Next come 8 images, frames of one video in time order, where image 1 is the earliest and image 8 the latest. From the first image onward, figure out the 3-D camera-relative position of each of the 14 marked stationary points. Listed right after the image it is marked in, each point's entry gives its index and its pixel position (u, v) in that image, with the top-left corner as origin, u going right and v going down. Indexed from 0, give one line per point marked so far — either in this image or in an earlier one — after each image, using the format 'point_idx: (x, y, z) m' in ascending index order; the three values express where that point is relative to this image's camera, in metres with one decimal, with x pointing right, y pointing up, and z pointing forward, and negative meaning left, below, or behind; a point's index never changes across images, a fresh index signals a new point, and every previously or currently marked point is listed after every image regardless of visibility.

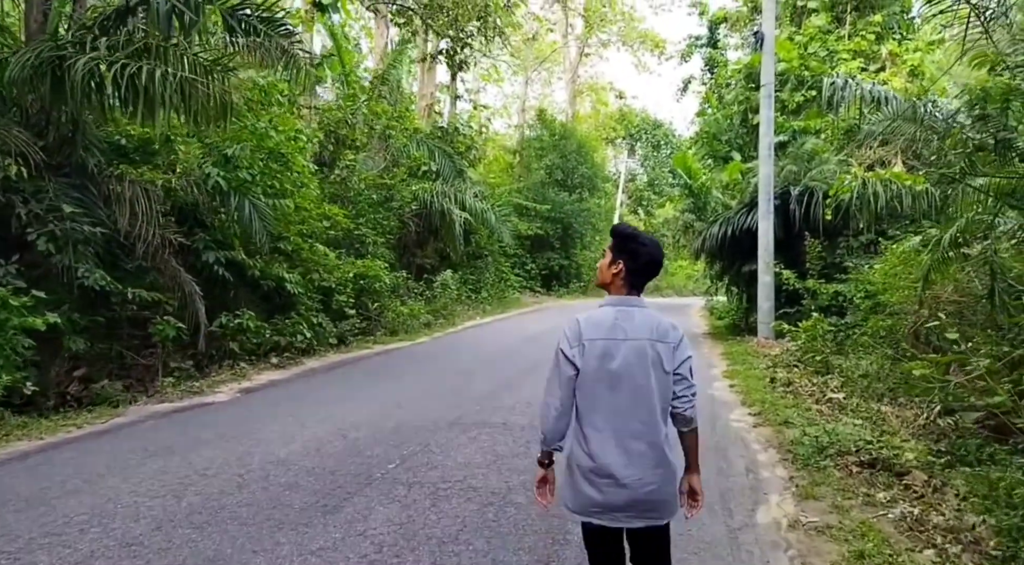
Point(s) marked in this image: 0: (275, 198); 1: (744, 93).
0: (-3.2, +1.2, +10.0) m
1: (+5.6, +4.5, +17.7) m
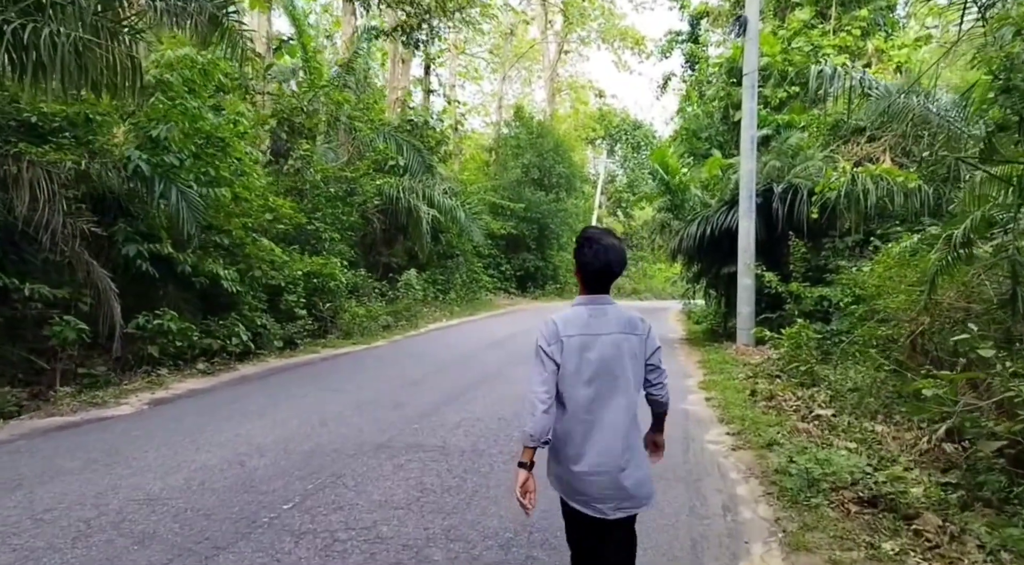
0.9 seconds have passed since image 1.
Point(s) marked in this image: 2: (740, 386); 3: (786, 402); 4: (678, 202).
0: (-3.7, +1.2, +9.1) m
1: (+4.9, +4.5, +17.0) m
2: (+2.5, -1.2, +8.2) m
3: (+2.6, -1.2, +7.1) m
4: (+3.2, +1.6, +14.0) m
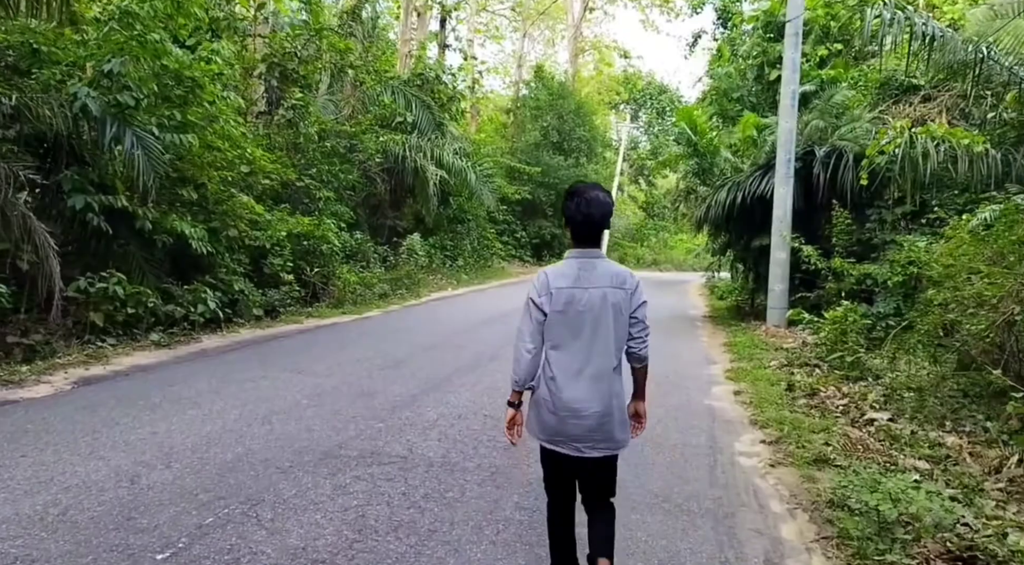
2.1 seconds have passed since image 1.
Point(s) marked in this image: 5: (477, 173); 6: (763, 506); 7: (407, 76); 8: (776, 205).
0: (-3.7, +1.7, +8.0) m
1: (+5.3, +5.0, +15.6) m
2: (+2.5, -0.9, +7.1) m
3: (+2.6, -1.0, +6.0) m
4: (+3.4, +2.0, +12.8) m
5: (-0.9, +2.8, +19.0) m
6: (+1.3, -1.1, +3.7) m
7: (-2.7, +5.3, +18.6) m
8: (+3.7, +1.1, +10.3) m
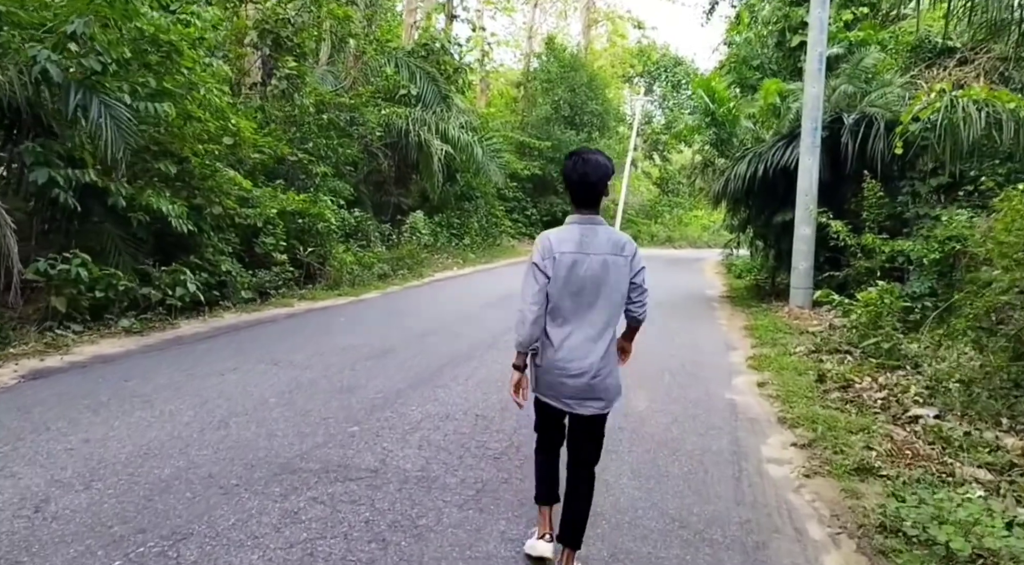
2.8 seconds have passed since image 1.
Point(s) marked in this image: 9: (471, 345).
0: (-3.7, +1.8, +7.4) m
1: (+5.4, +5.5, +14.8) m
2: (+2.5, -0.7, +6.4) m
3: (+2.6, -0.8, +5.3) m
4: (+3.5, +2.4, +12.0) m
5: (-0.7, +3.4, +18.3) m
6: (+1.2, -1.1, +3.1) m
7: (-2.5, +5.8, +17.9) m
8: (+3.8, +1.4, +9.6) m
9: (-0.4, -0.5, +6.5) m
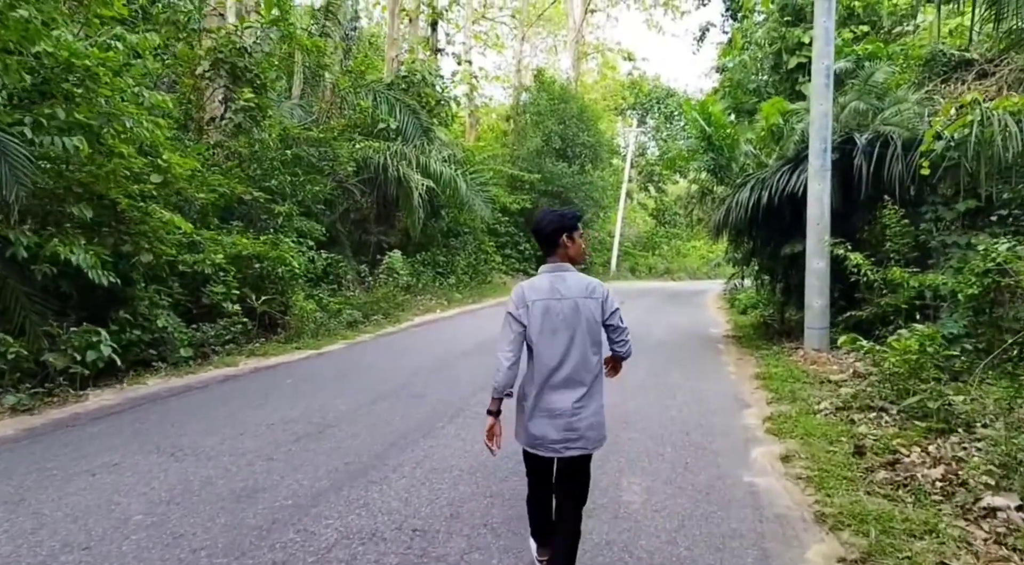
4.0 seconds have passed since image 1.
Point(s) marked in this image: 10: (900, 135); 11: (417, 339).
0: (-3.9, +1.3, +6.4) m
1: (+5.0, +4.8, +13.9) m
2: (+2.3, -1.1, +5.3) m
3: (+2.4, -1.1, +4.2) m
4: (+3.2, +1.8, +11.0) m
5: (-1.0, +2.4, +17.4) m
6: (+1.0, -1.3, +2.0) m
7: (-2.9, +4.8, +17.1) m
8: (+3.5, +0.9, +8.6) m
9: (-0.6, -1.0, +5.4) m
10: (+4.5, +1.7, +8.6) m
11: (-1.3, -0.8, +10.1) m
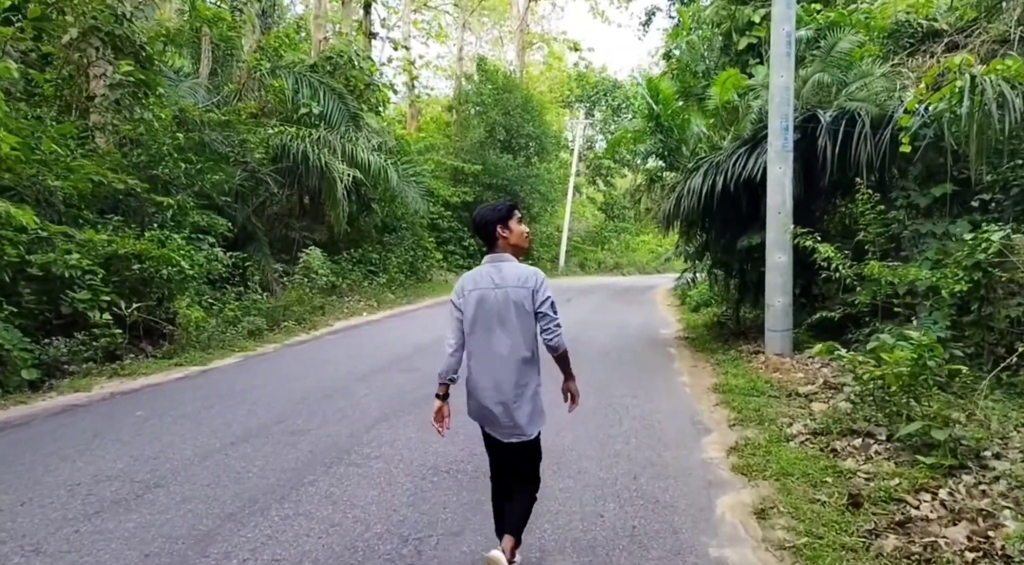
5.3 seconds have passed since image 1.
0: (-4.6, +1.2, +4.9) m
1: (+3.8, +4.9, +13.0) m
2: (+1.7, -1.1, +4.3) m
3: (+1.9, -1.1, +3.2) m
4: (+2.2, +1.9, +10.0) m
5: (-2.4, +2.4, +16.0) m
6: (+0.7, -1.3, +0.9) m
7: (-4.3, +4.8, +15.6) m
8: (+2.7, +1.0, +7.6) m
9: (-1.2, -1.0, +4.2) m
10: (+3.7, +1.8, +7.6) m
11: (-2.2, -0.8, +8.8) m
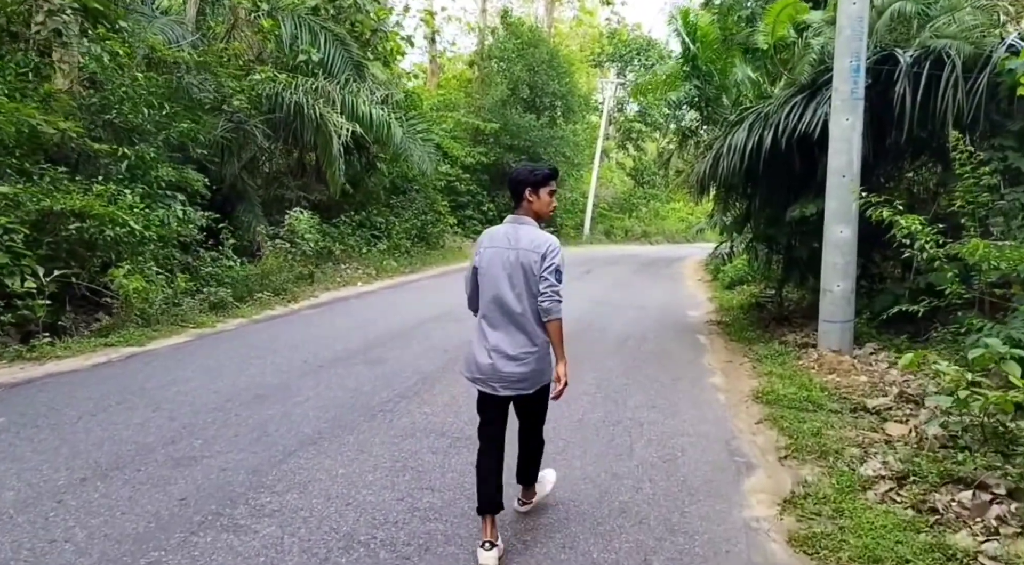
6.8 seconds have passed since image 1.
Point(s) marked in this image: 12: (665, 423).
0: (-4.7, +1.4, +3.7) m
1: (+4.1, +5.3, +11.3) m
2: (+1.6, -1.0, +2.9) m
3: (+1.6, -1.1, +1.8) m
4: (+2.3, +2.2, +8.5) m
5: (-2.1, +3.1, +14.6) m
6: (+0.4, -1.4, -0.4) m
7: (-3.9, +5.5, +14.2) m
8: (+2.7, +1.1, +6.1) m
9: (-1.3, -0.9, +2.9) m
10: (+3.7, +1.9, +6.1) m
11: (-2.2, -0.5, +7.6) m
12: (+0.9, -0.9, +4.5) m
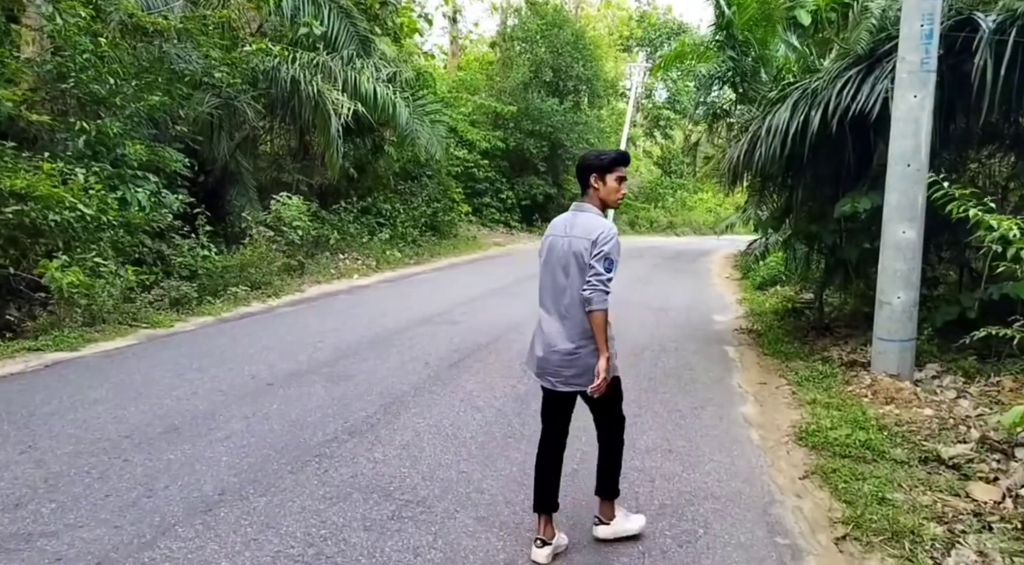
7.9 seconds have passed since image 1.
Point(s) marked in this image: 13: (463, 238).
0: (-4.8, +1.5, +2.9) m
1: (+4.3, +5.3, +10.1) m
2: (+1.4, -1.1, +1.9) m
3: (+1.4, -1.3, +0.8) m
4: (+2.4, +2.1, +7.4) m
5: (-1.8, +3.2, +13.7) m
6: (+0.1, -1.5, -1.4) m
7: (-3.6, +5.6, +13.2) m
8: (+2.6, +1.0, +5.0) m
9: (-1.5, -0.9, +2.0) m
10: (+3.7, +1.8, +4.9) m
11: (-2.2, -0.4, +6.7) m
12: (+0.8, -0.9, +3.5) m
13: (-1.2, +1.1, +18.1) m
